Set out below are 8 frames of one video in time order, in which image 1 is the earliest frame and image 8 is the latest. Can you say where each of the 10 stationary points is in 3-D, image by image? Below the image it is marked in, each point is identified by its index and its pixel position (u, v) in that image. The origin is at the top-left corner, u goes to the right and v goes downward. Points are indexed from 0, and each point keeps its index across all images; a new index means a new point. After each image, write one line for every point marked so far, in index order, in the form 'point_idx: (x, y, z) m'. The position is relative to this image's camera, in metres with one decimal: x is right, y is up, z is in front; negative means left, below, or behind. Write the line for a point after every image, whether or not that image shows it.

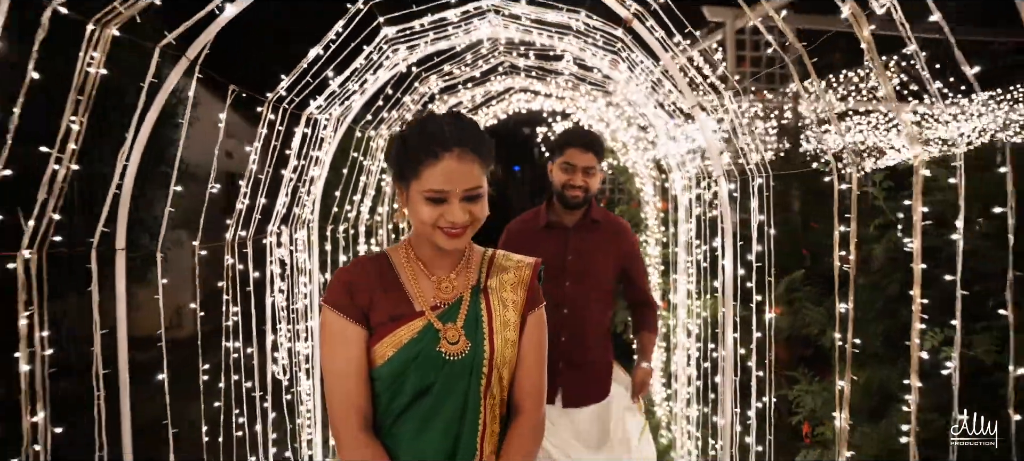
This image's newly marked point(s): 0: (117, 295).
0: (-1.3, -0.2, +2.5) m
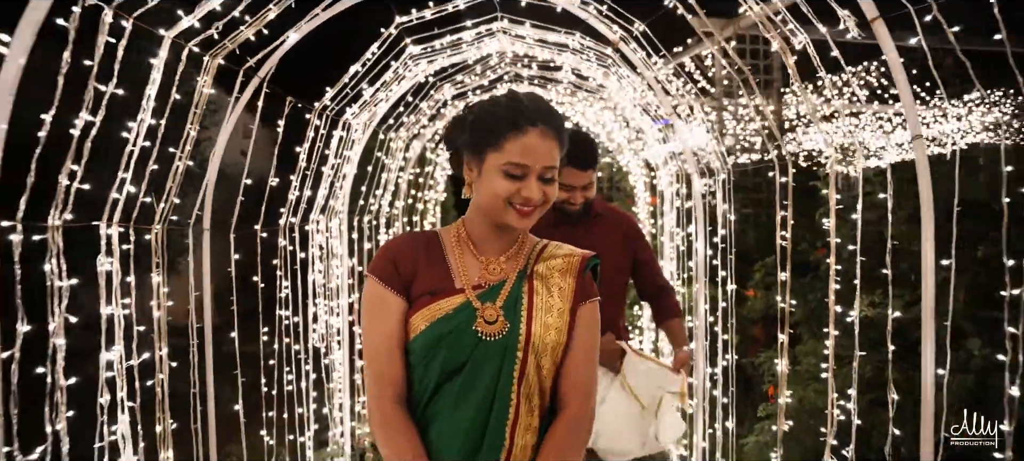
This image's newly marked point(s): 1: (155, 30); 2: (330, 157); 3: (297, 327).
0: (-1.3, -0.1, +3.2) m
1: (-1.0, +0.6, +2.2) m
2: (-1.0, +0.4, +4.5) m
3: (-1.2, -0.5, +4.4) m
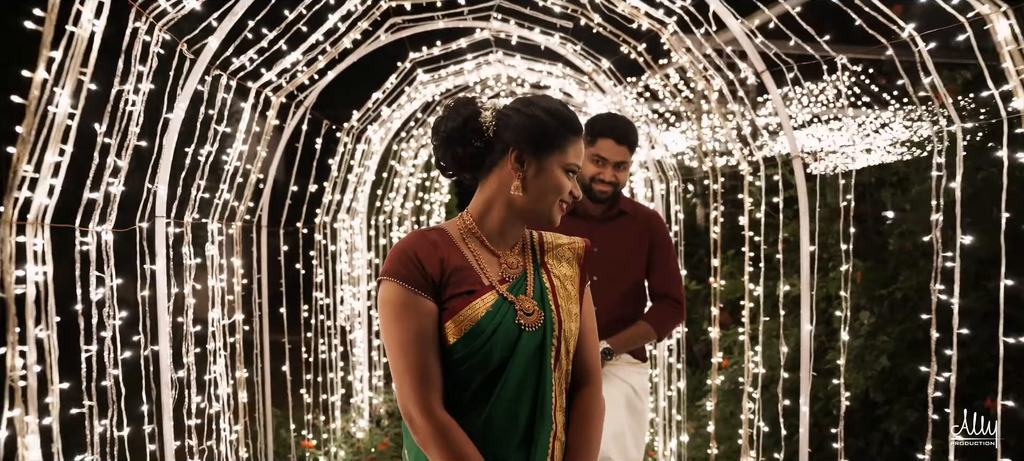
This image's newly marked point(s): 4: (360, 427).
0: (-1.3, -0.1, +4.2) m
1: (-1.0, +0.6, +3.1) m
2: (-1.1, +0.4, +5.4) m
3: (-1.2, -0.5, +5.3) m
4: (-1.0, -1.3, +5.3) m
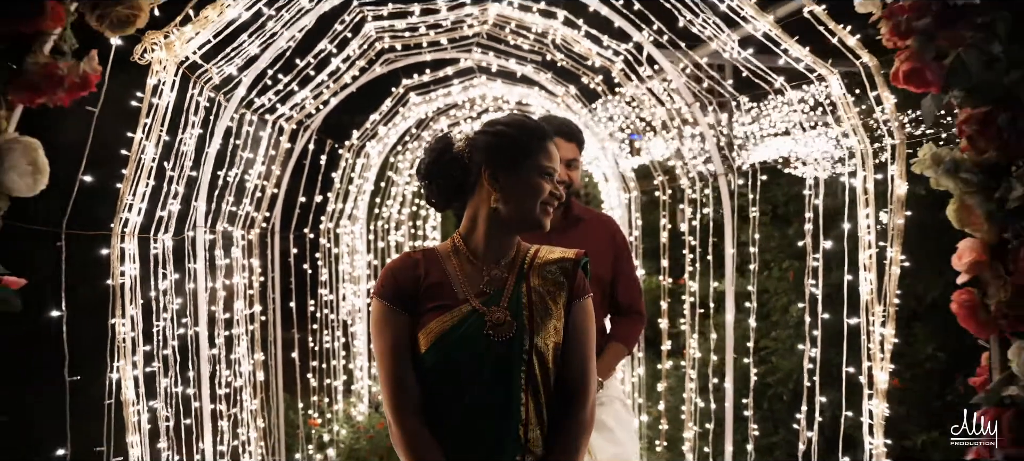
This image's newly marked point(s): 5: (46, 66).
0: (-1.5, -0.2, +4.9) m
1: (-1.2, +0.5, +3.8) m
2: (-1.2, +0.4, +6.1) m
3: (-1.4, -0.5, +6.0) m
4: (-1.2, -1.4, +6.0) m
5: (-0.9, +0.3, +1.7) m
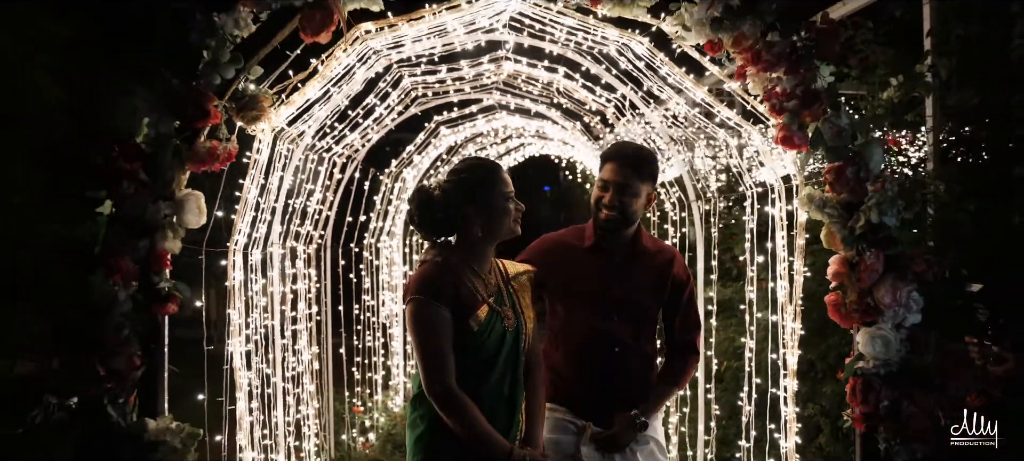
0: (-1.4, -0.3, +5.8) m
1: (-1.1, +0.5, +4.8) m
2: (-1.1, +0.3, +7.1) m
3: (-1.2, -0.7, +7.0) m
4: (-1.0, -1.5, +7.0) m
5: (-1.0, +0.3, +2.6) m
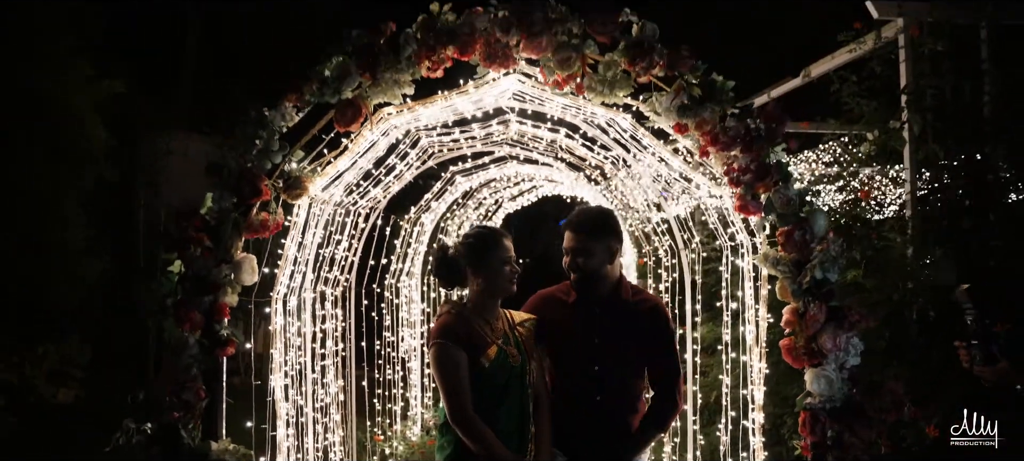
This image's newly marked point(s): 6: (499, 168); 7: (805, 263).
0: (-1.3, -0.6, +6.4) m
1: (-1.1, +0.1, +5.4) m
2: (-1.0, -0.1, +7.6) m
3: (-1.1, -1.1, +7.5) m
4: (-0.9, -1.9, +7.5) m
5: (-1.0, 0.0, +3.2) m
6: (-0.1, +0.6, +7.5) m
7: (+1.3, -0.1, +3.5) m
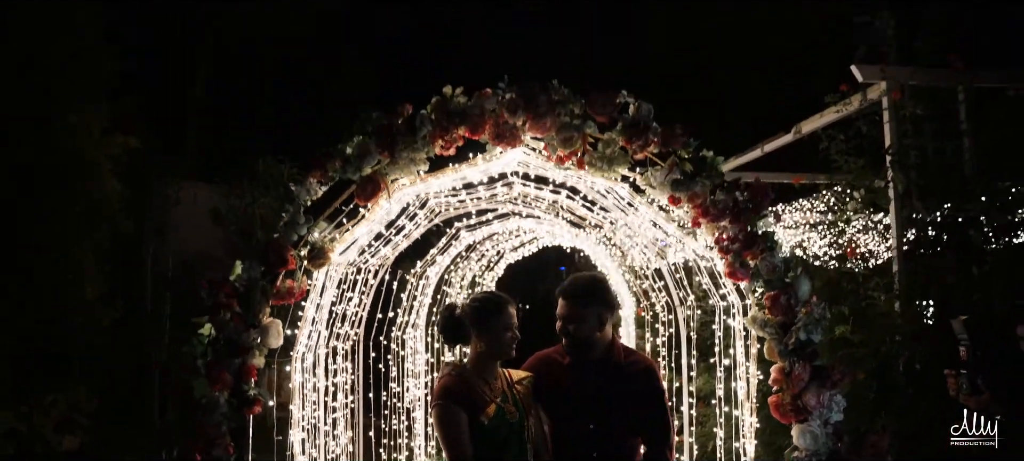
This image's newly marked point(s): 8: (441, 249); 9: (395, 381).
0: (-1.3, -1.1, +6.6) m
1: (-1.0, -0.3, +5.7) m
2: (-0.9, -0.7, +7.9) m
3: (-1.1, -1.6, +7.7) m
4: (-0.9, -2.4, +7.6) m
5: (-1.0, -0.2, +3.5) m
6: (-0.1, +0.1, +7.8) m
7: (+1.3, -0.4, +3.7) m
8: (-0.7, -0.2, +7.8) m
9: (-1.1, -1.5, +7.6) m
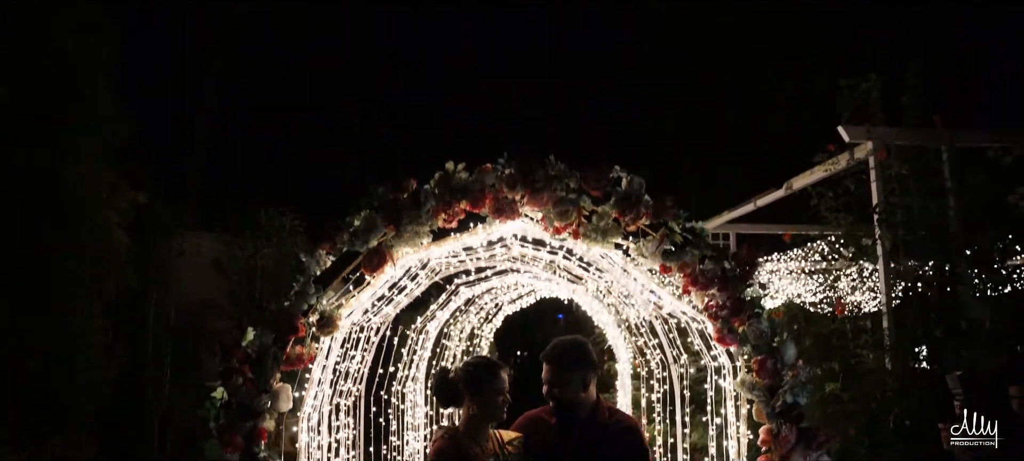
0: (-1.3, -1.6, +6.8) m
1: (-1.1, -0.7, +5.8) m
2: (-1.0, -1.2, +8.0) m
3: (-1.1, -2.1, +7.8) m
4: (-0.9, -3.0, +7.7) m
5: (-1.0, -0.6, +3.7) m
6: (-0.1, -0.5, +7.9) m
7: (+1.3, -0.8, +3.9) m
8: (-0.7, -0.7, +7.9) m
9: (-1.1, -2.0, +7.7) m
